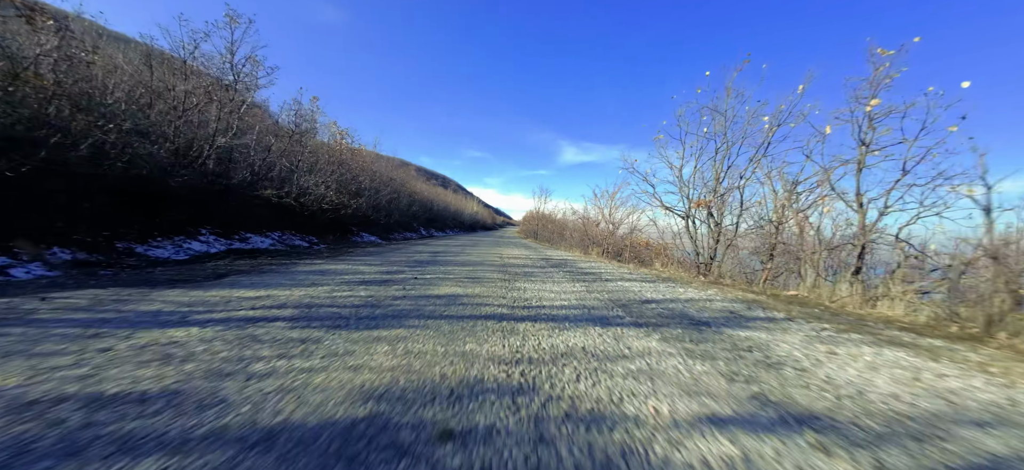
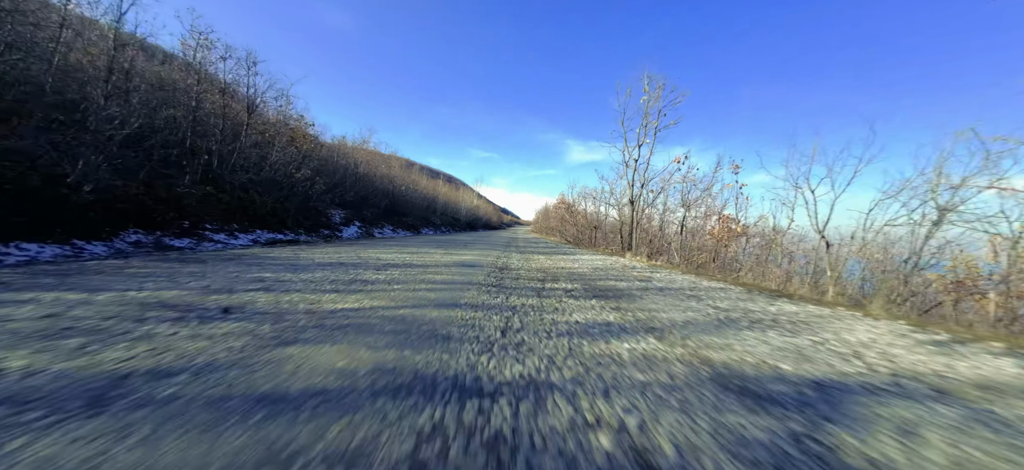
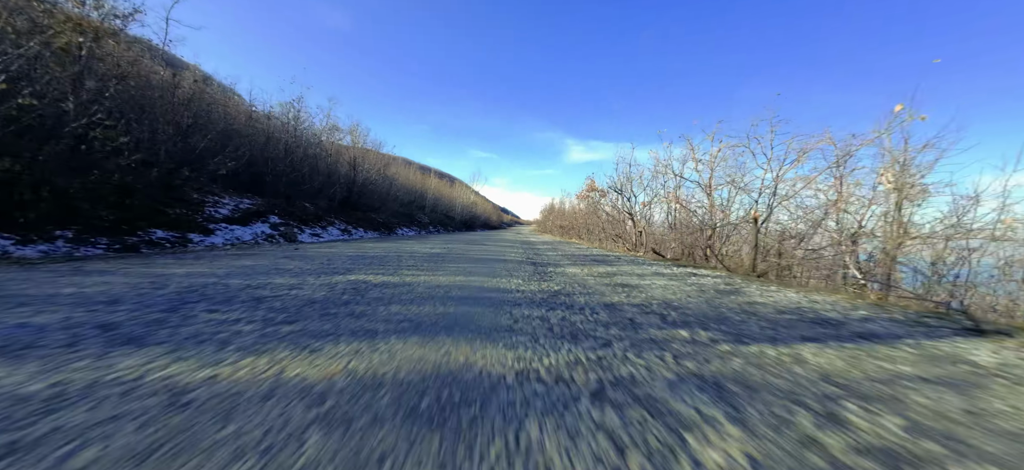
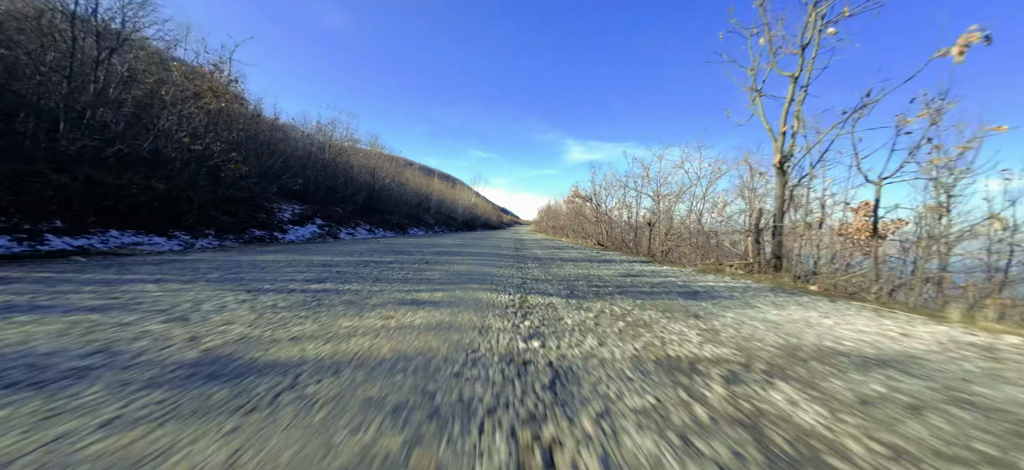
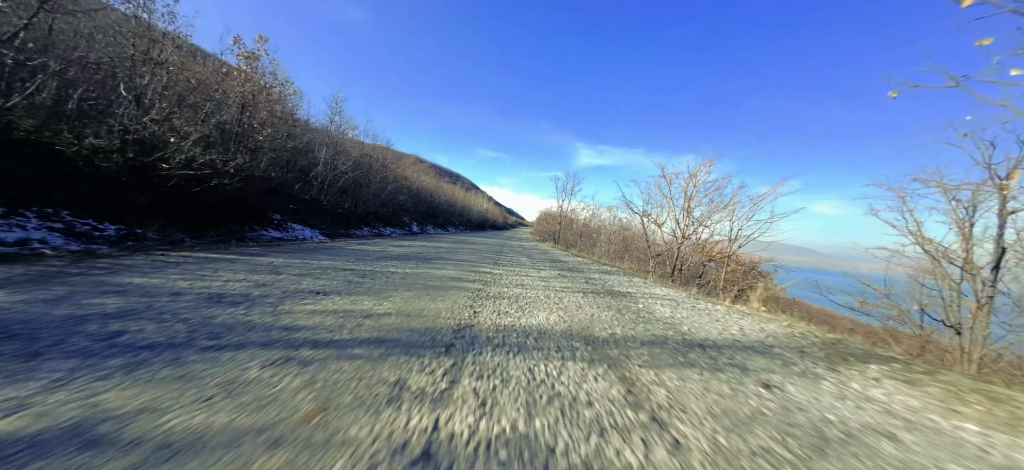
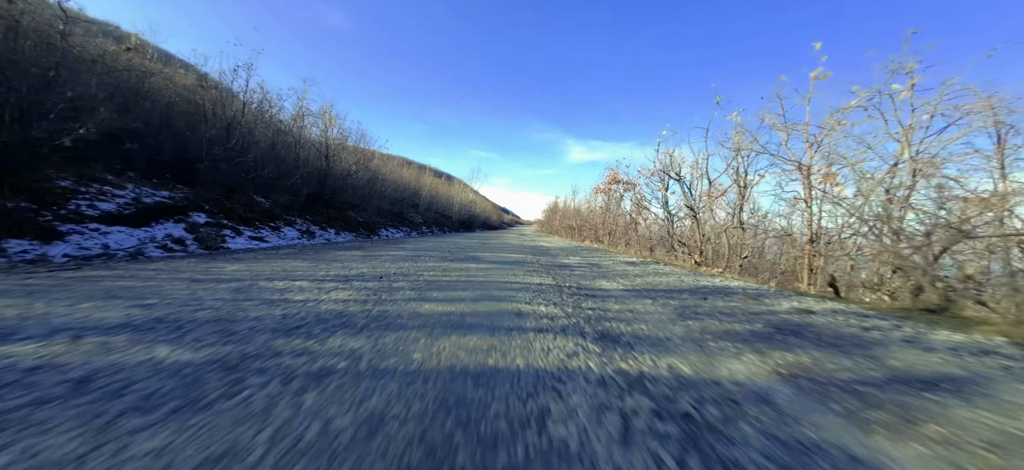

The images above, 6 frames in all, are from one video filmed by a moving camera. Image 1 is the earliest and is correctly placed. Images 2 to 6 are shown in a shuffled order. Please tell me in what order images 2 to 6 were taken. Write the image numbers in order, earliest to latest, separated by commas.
5, 2, 4, 3, 6
